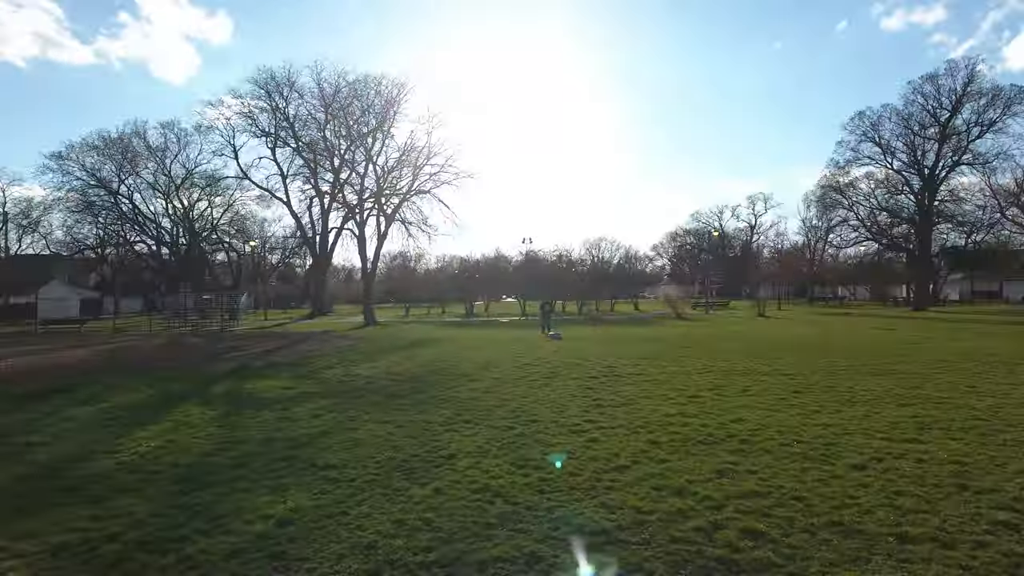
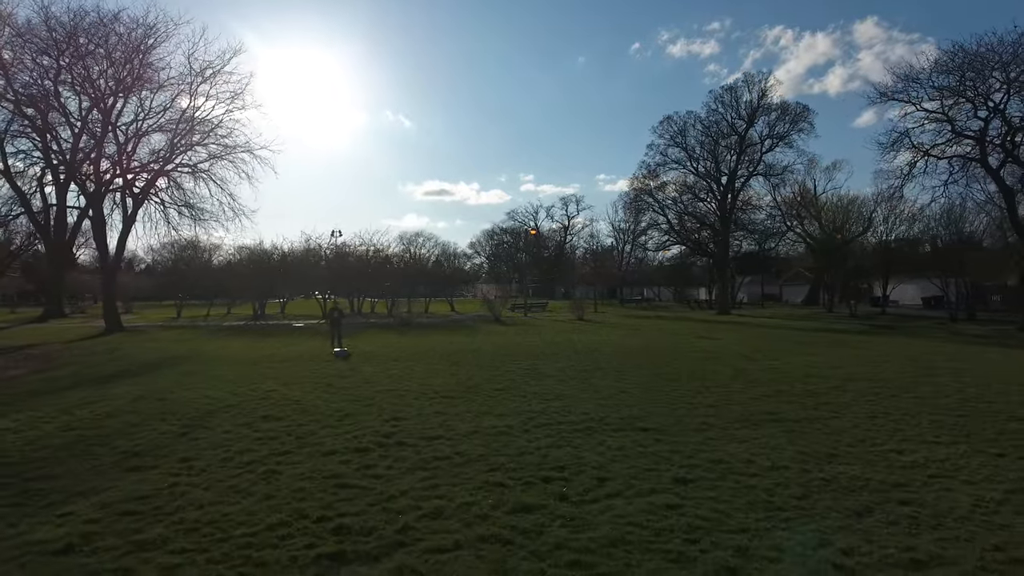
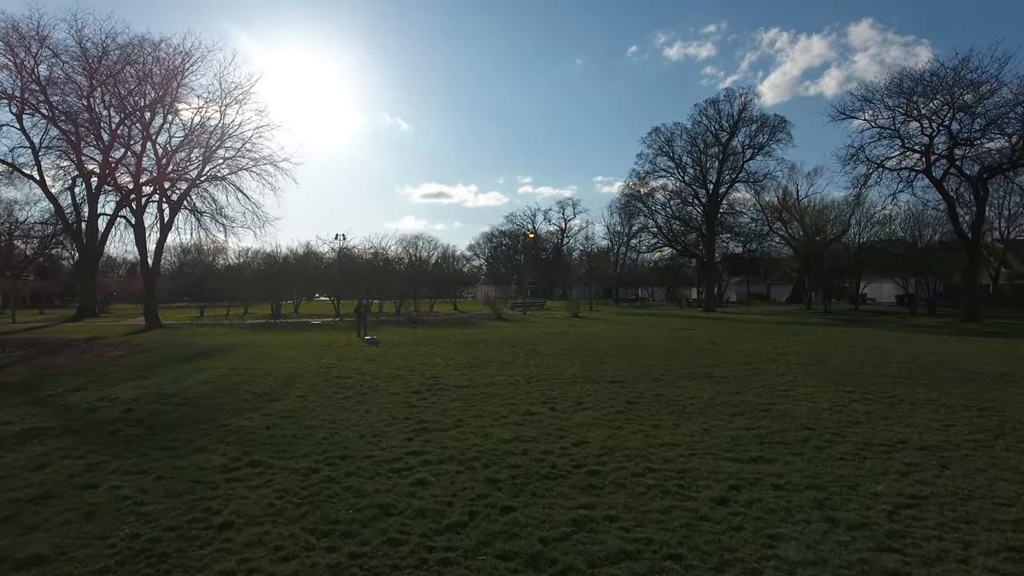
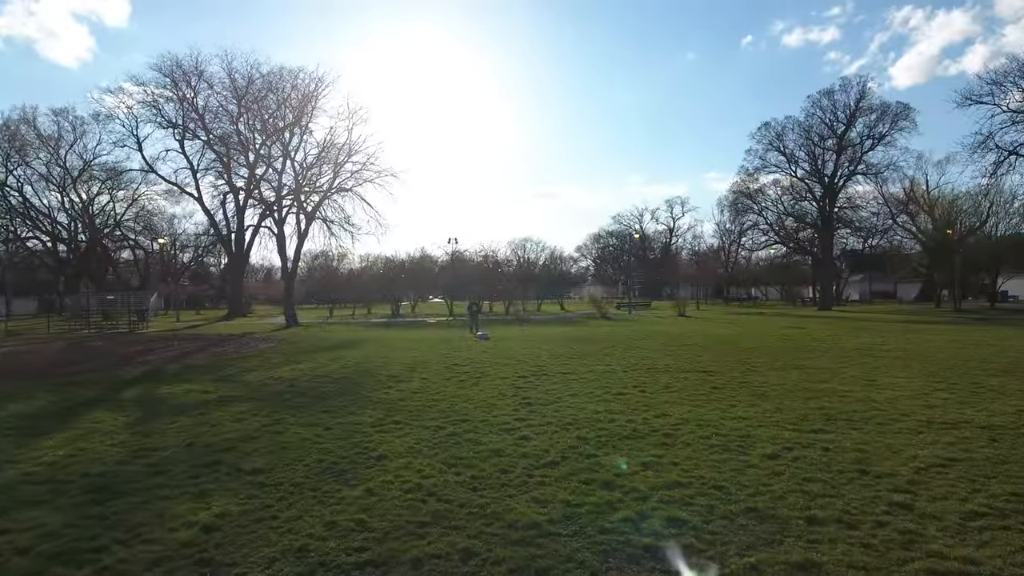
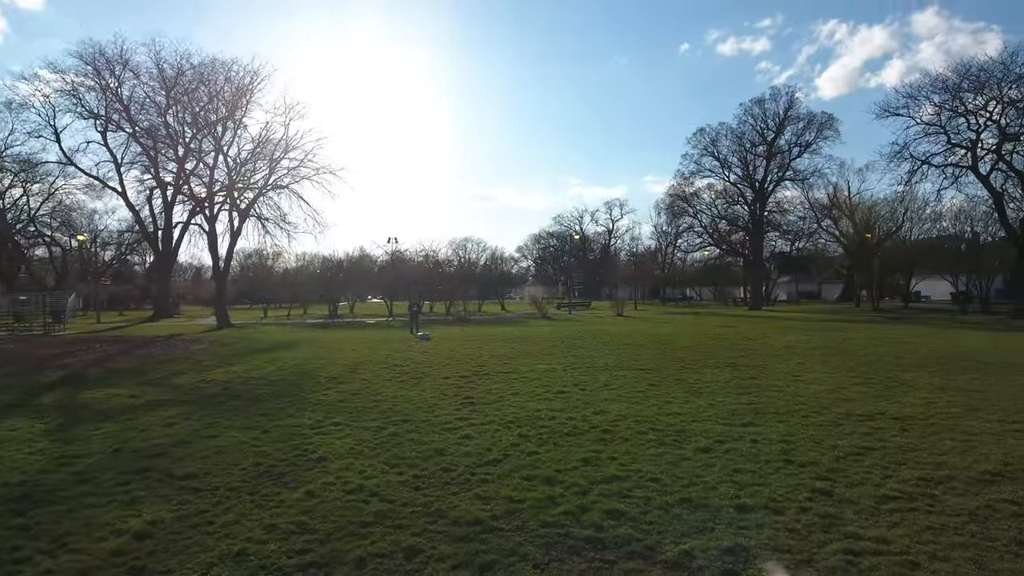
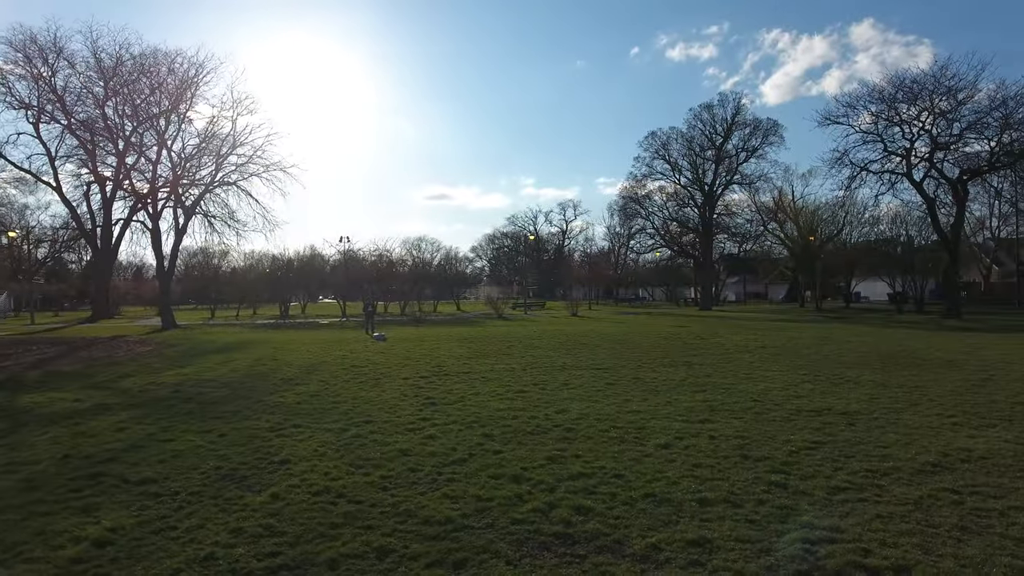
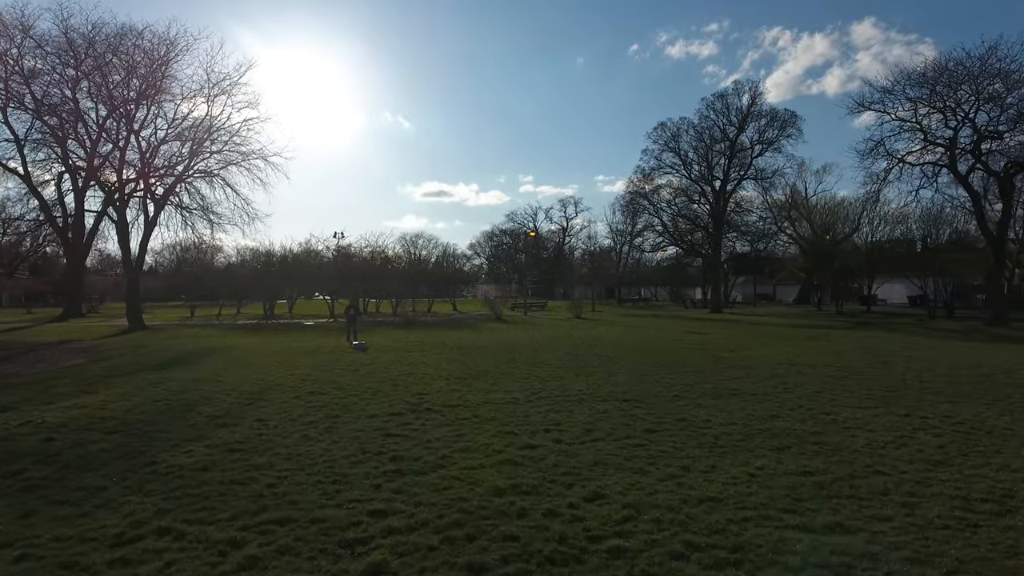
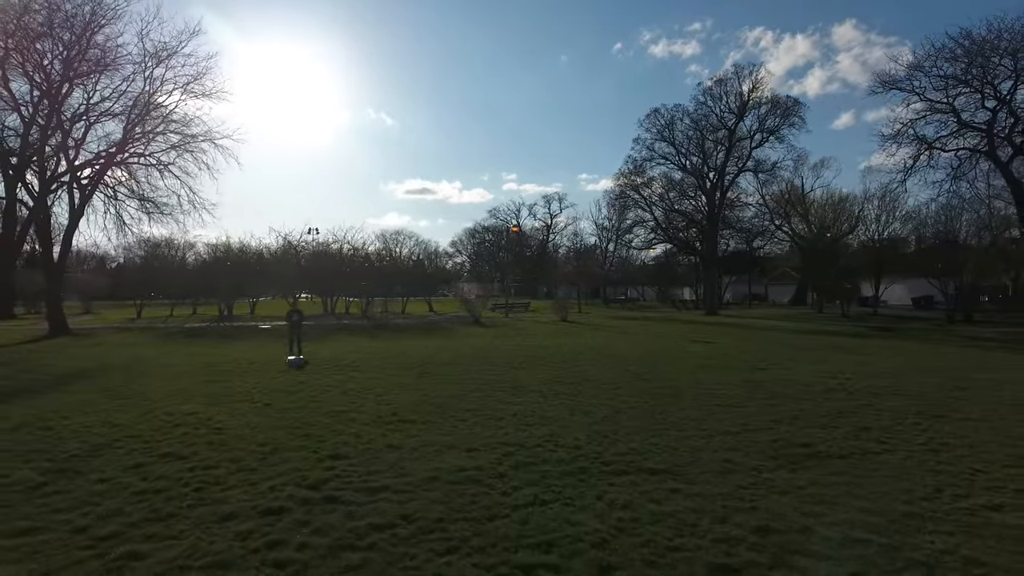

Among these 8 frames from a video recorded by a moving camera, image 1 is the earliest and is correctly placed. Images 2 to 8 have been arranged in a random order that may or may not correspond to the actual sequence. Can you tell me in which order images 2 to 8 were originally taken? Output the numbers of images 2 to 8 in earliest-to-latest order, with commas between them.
4, 5, 6, 3, 7, 2, 8
